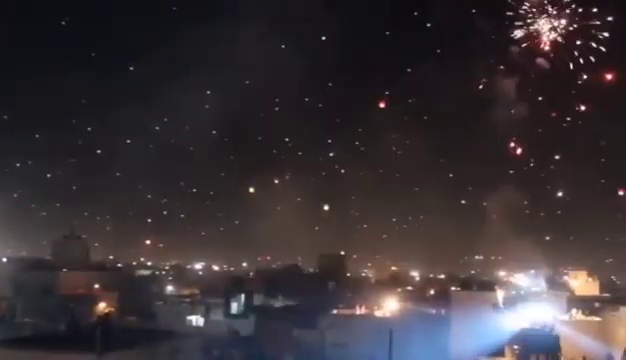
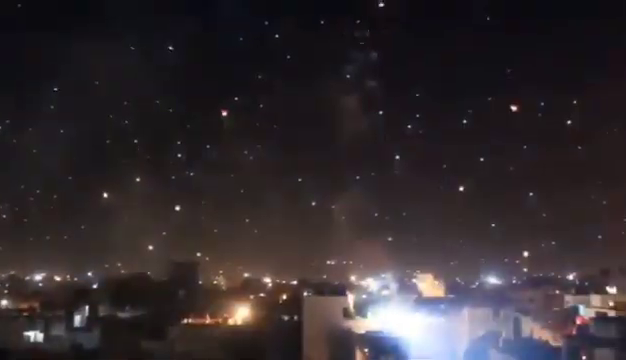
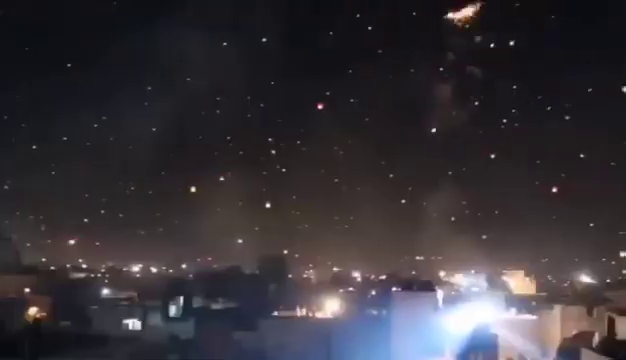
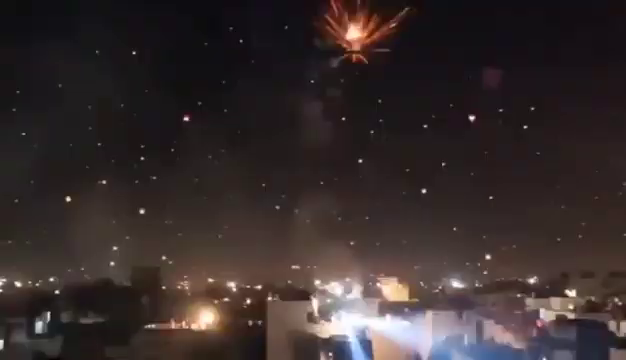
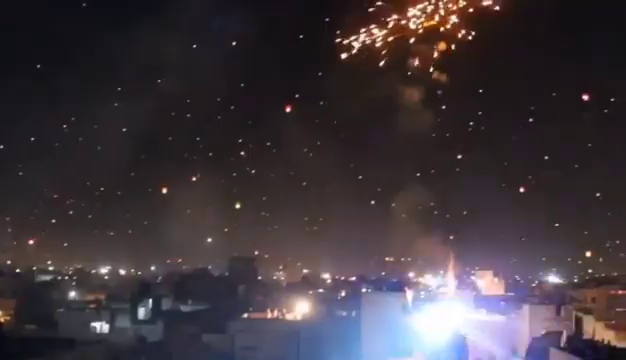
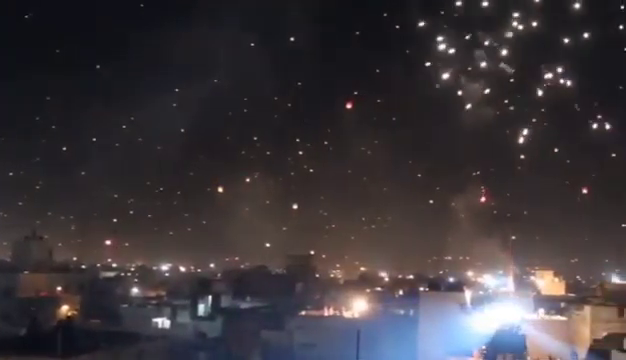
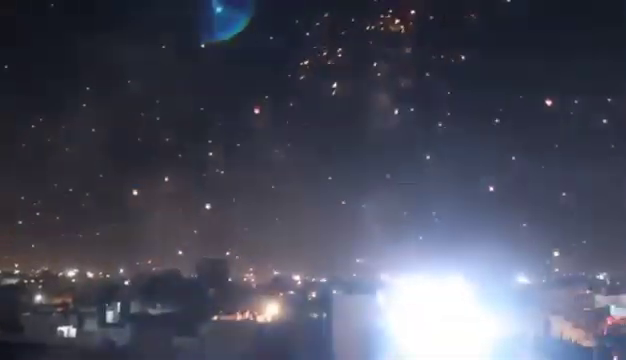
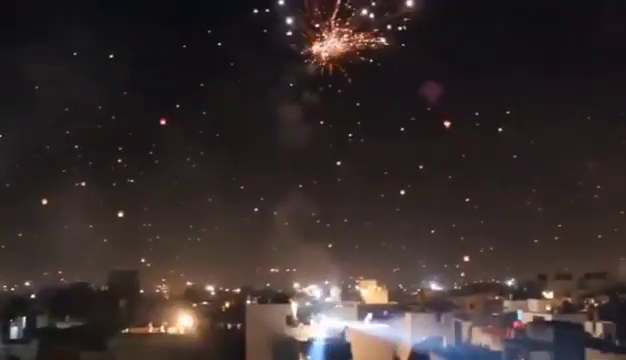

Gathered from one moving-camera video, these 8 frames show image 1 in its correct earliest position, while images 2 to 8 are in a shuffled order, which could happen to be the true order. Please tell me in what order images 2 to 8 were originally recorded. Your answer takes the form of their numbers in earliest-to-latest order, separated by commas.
6, 3, 5, 7, 2, 4, 8
